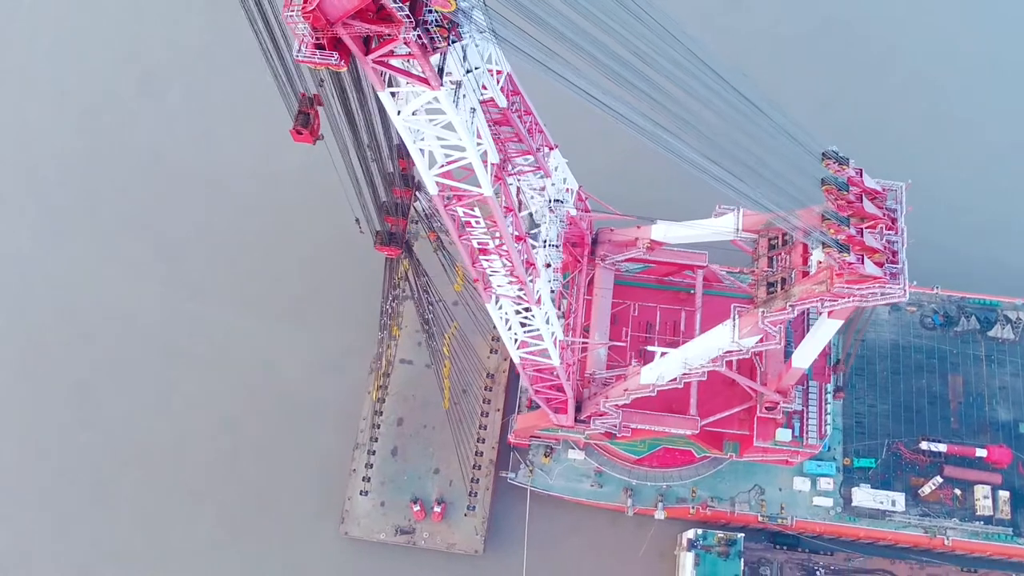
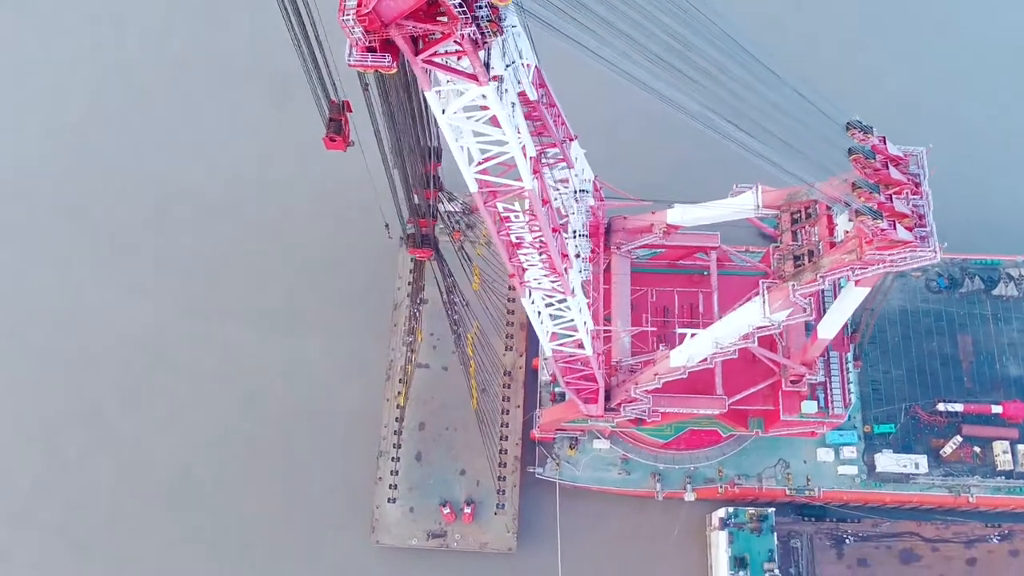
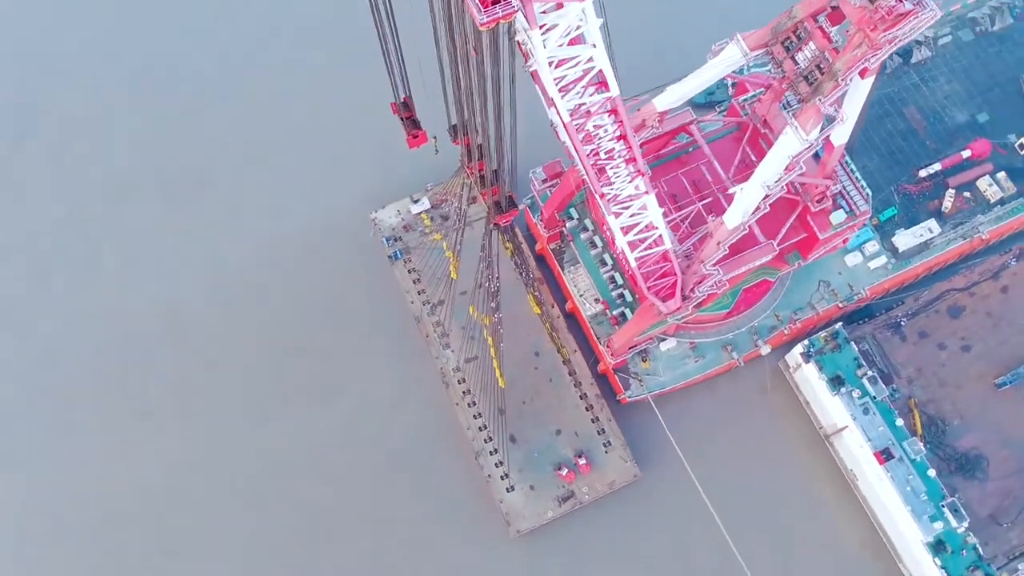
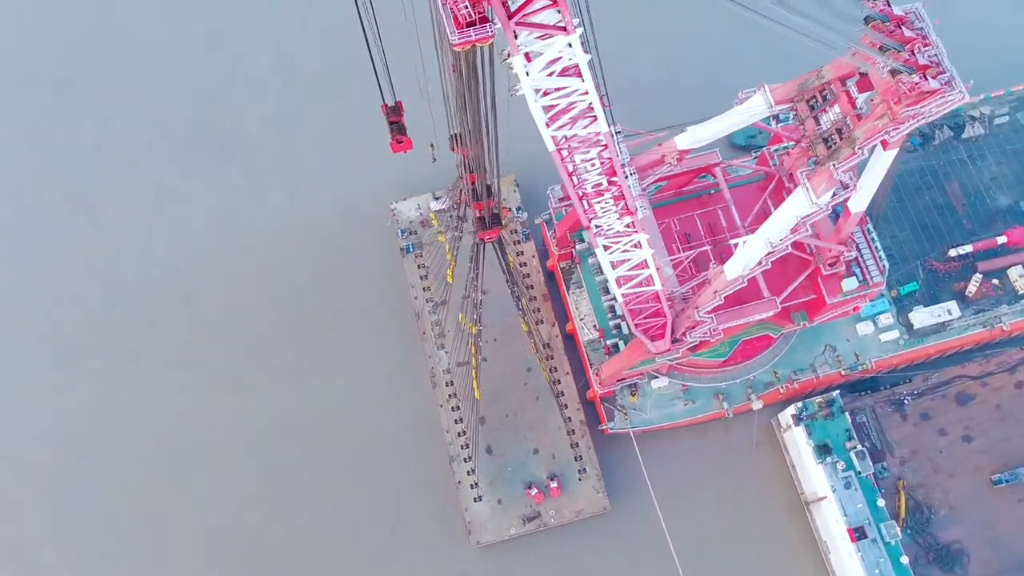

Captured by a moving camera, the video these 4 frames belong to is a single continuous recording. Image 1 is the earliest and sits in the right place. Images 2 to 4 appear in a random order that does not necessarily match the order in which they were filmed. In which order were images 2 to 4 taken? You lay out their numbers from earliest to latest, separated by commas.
2, 4, 3
